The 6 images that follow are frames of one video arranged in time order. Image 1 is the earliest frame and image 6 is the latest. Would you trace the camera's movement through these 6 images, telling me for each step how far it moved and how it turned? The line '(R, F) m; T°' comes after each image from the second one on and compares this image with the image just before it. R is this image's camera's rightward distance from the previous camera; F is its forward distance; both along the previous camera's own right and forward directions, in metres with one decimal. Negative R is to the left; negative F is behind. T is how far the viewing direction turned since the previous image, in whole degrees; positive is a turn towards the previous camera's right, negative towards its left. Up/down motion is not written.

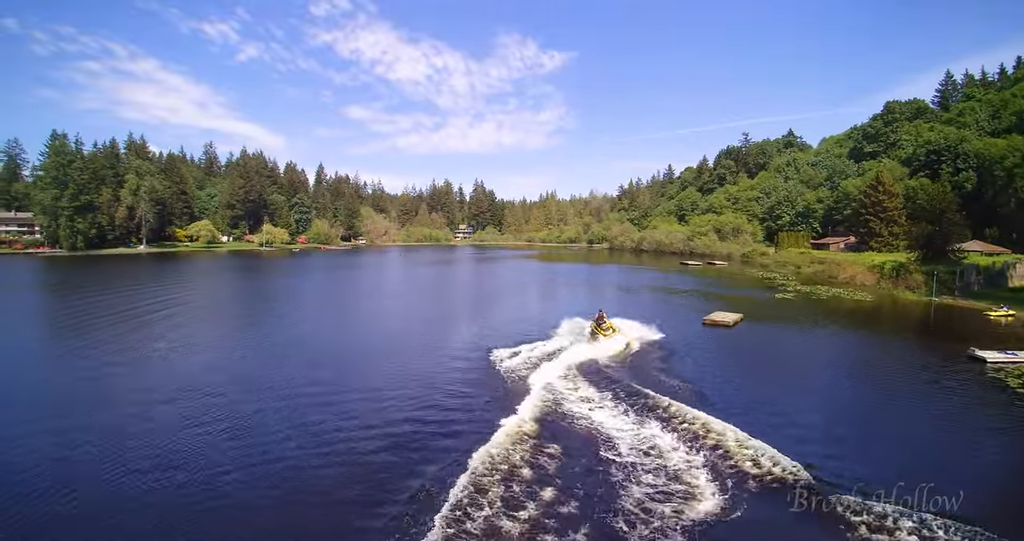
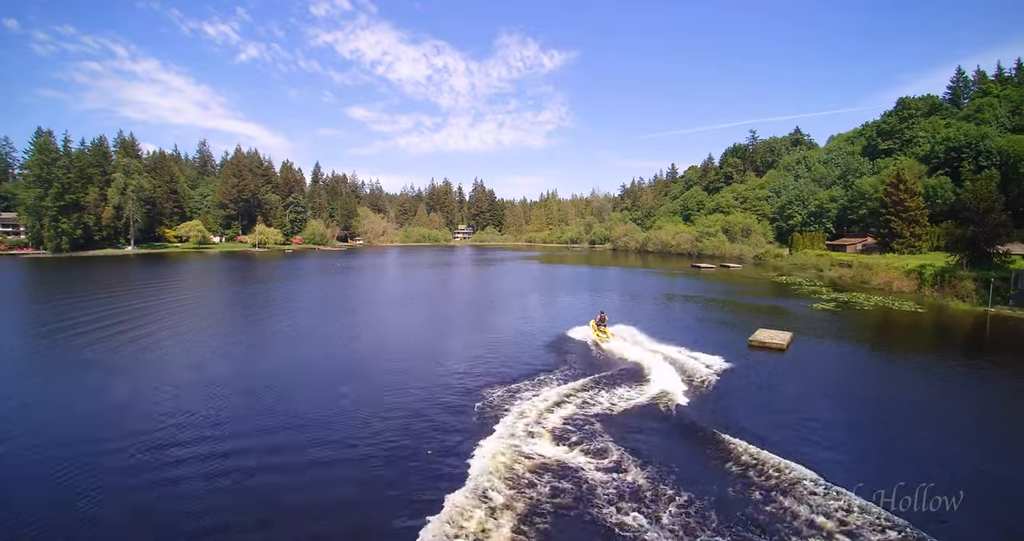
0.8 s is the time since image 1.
(-0.1, +2.6) m; 0°
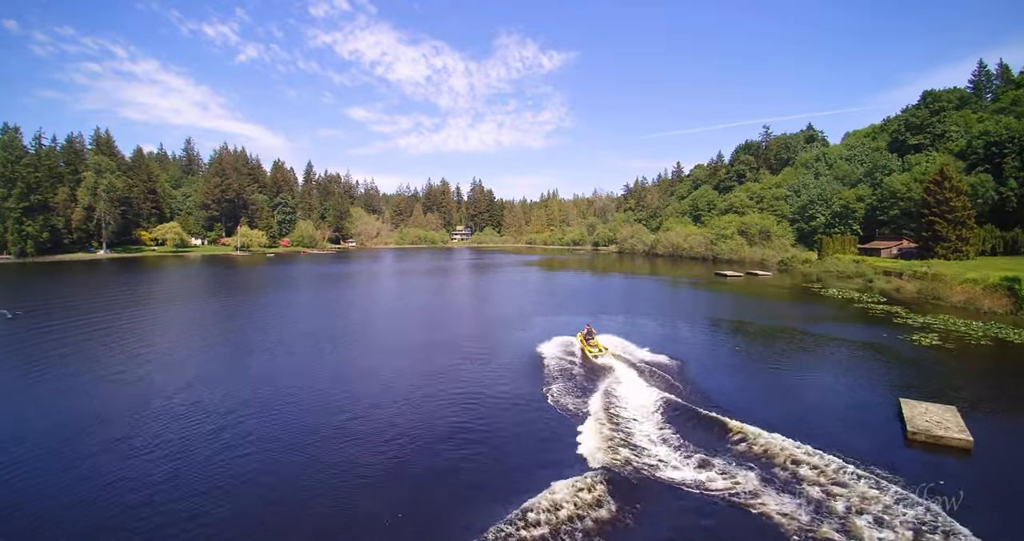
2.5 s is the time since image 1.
(0.0, +5.0) m; 0°
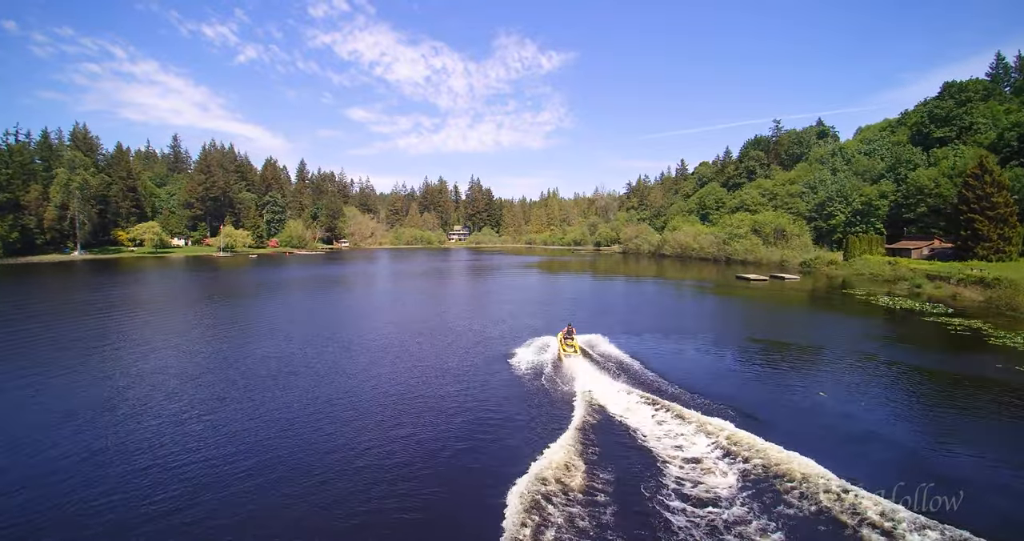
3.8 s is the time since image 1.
(+0.1, +3.9) m; 0°
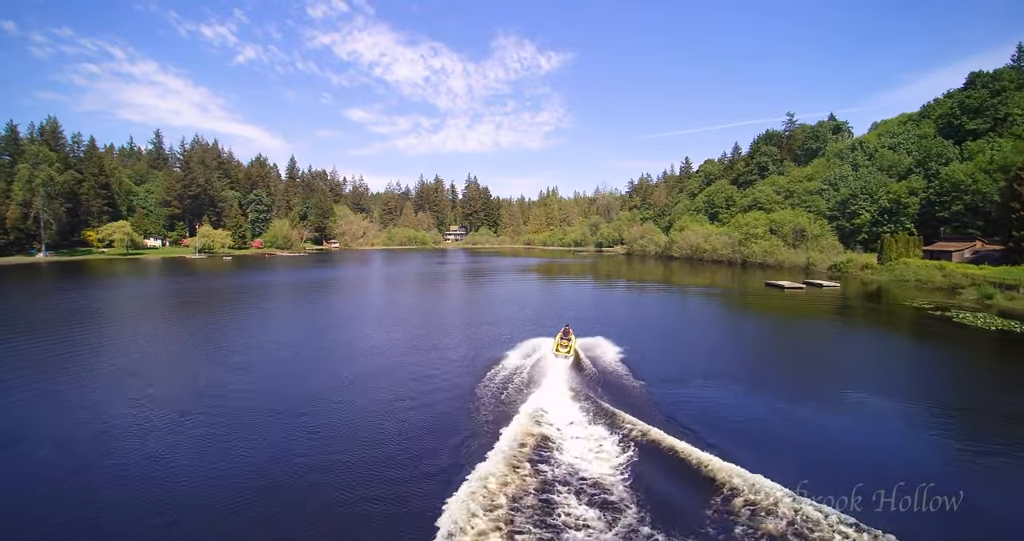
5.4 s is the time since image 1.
(+0.2, +4.6) m; 0°
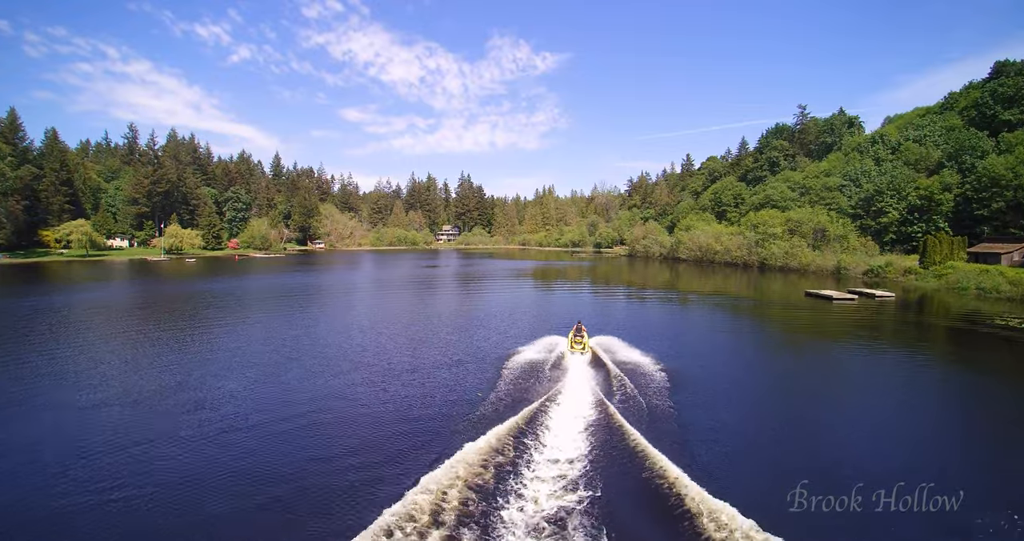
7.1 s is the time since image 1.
(+0.2, +4.9) m; 0°
